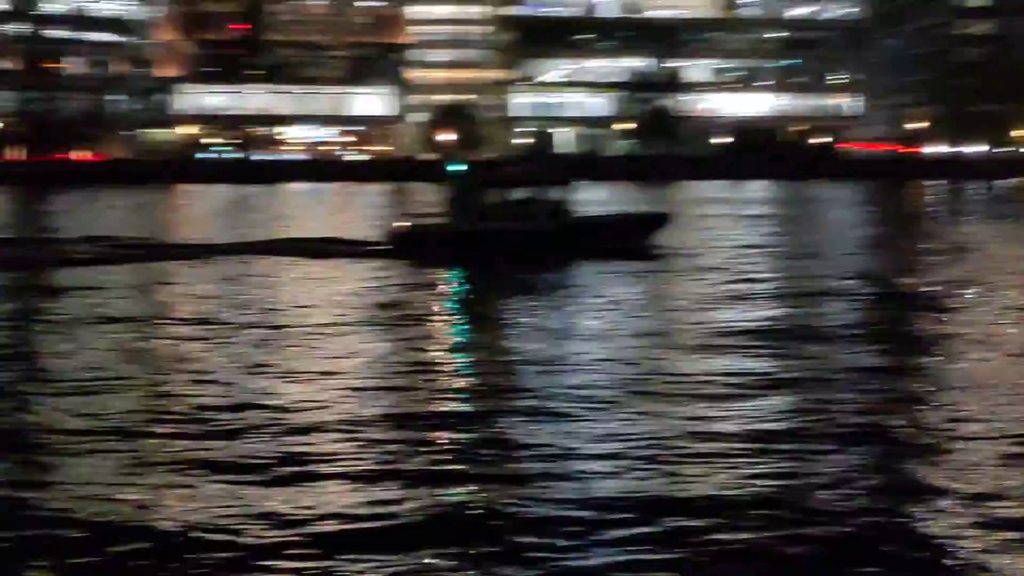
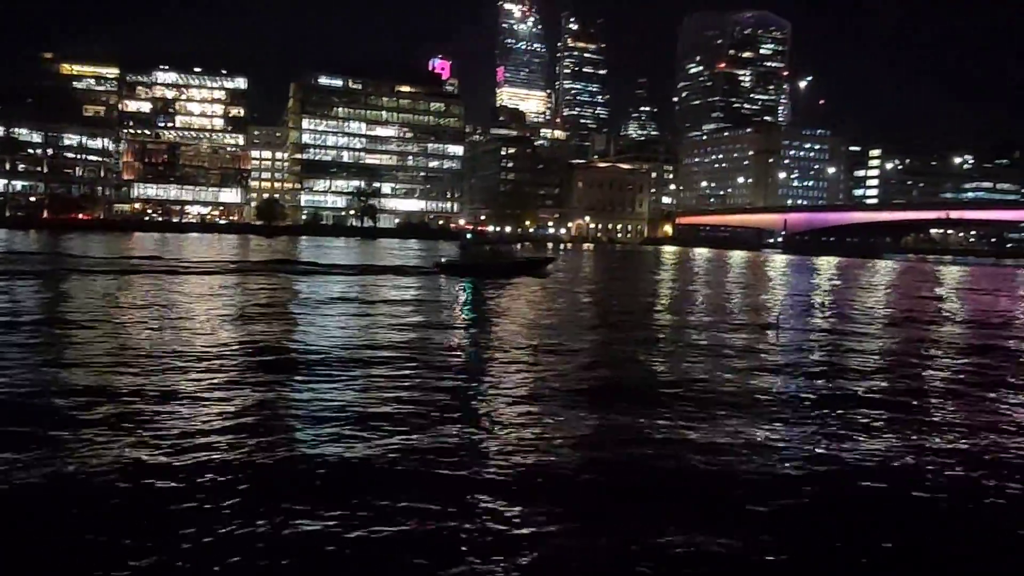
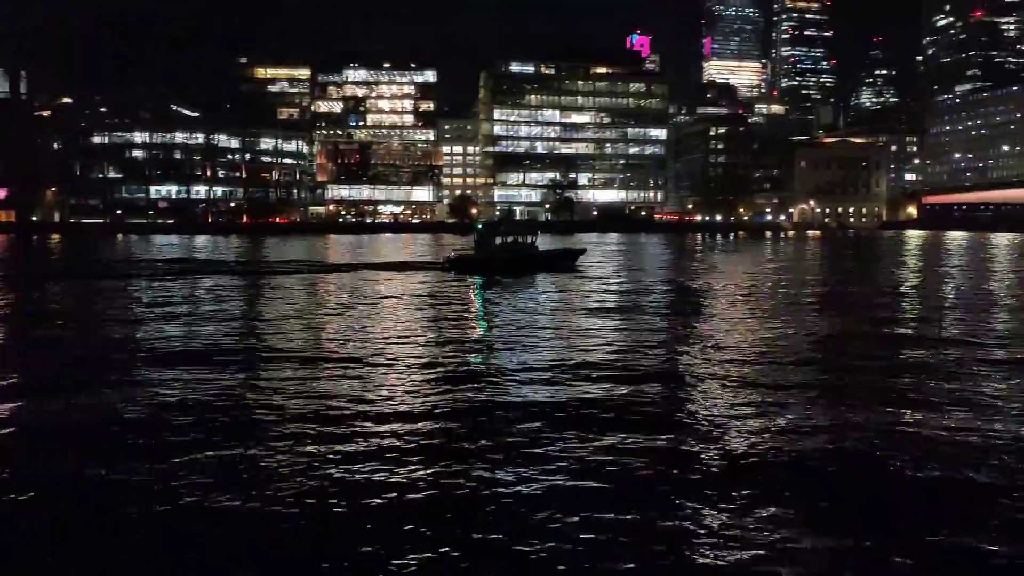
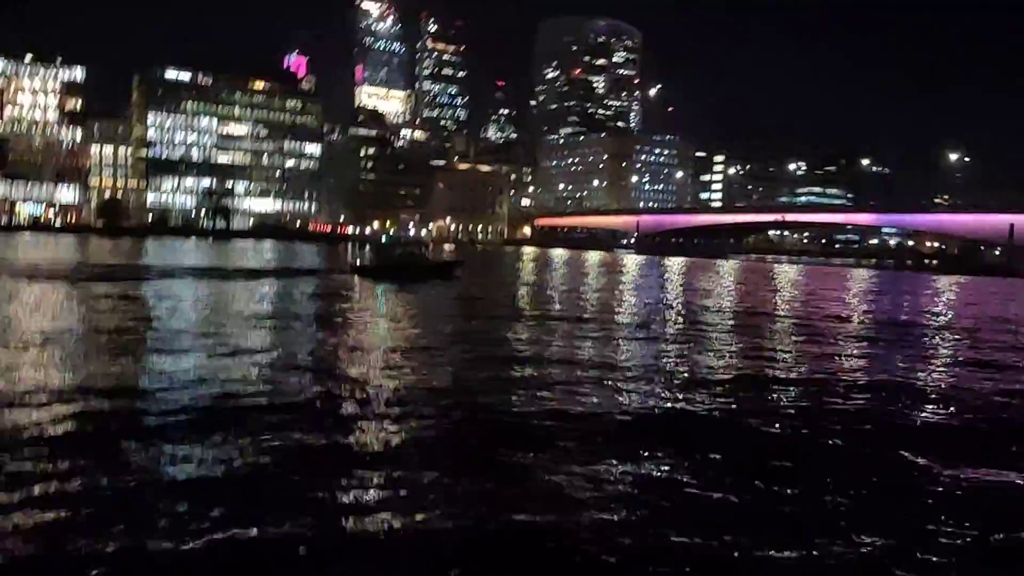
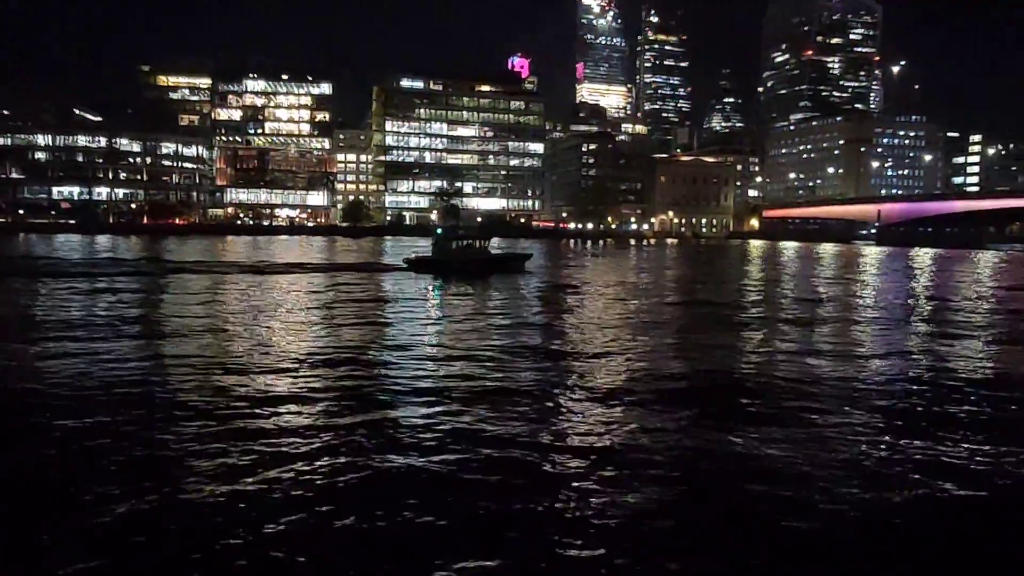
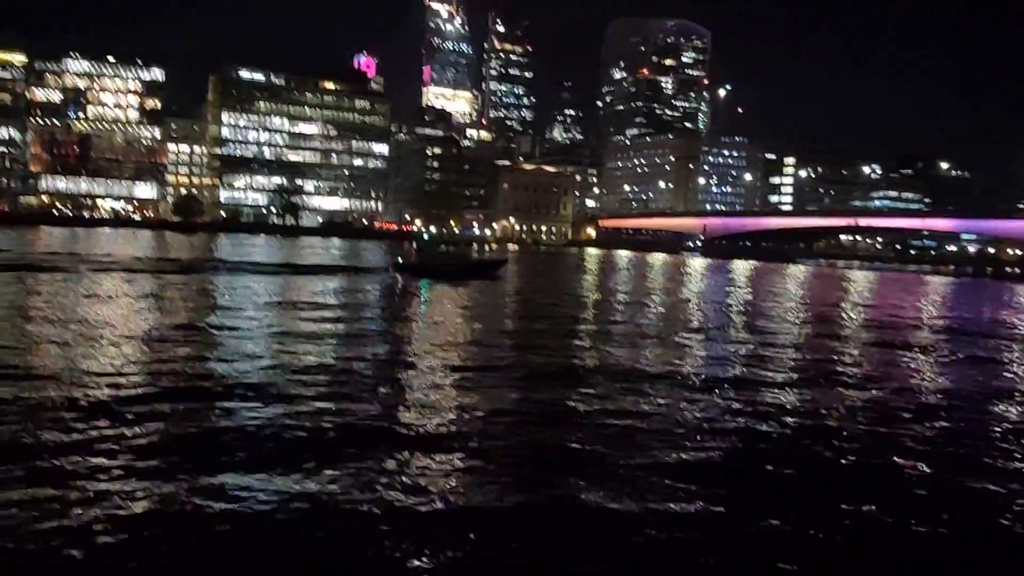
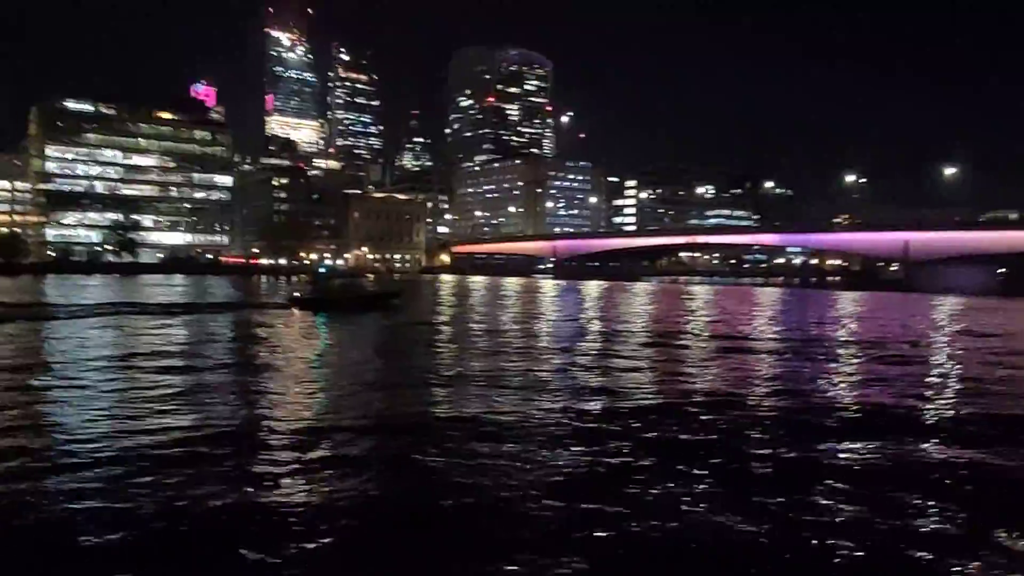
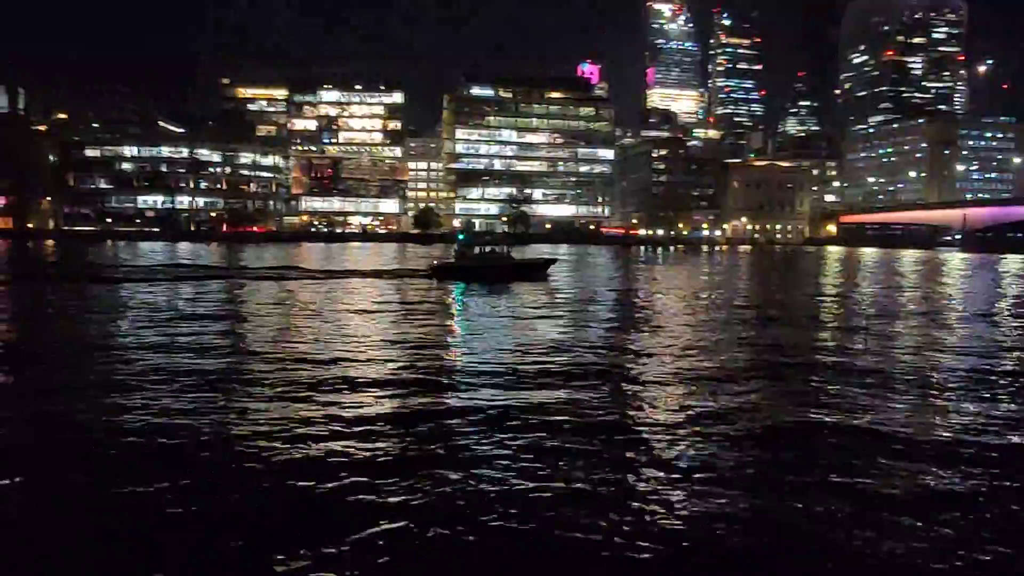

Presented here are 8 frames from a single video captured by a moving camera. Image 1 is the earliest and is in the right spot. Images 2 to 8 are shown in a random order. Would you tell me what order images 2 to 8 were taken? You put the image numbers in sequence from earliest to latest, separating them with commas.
3, 8, 5, 2, 6, 4, 7
